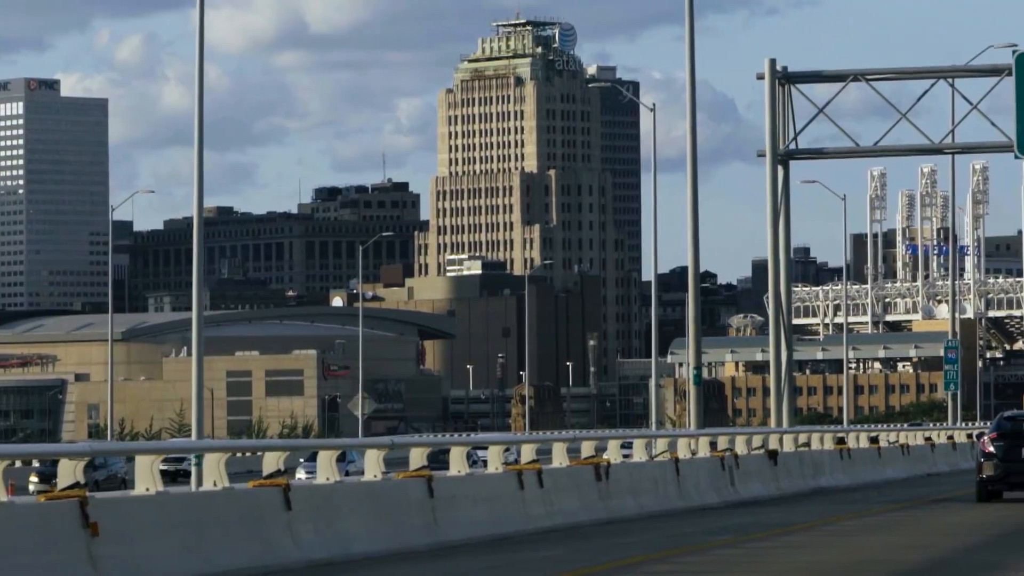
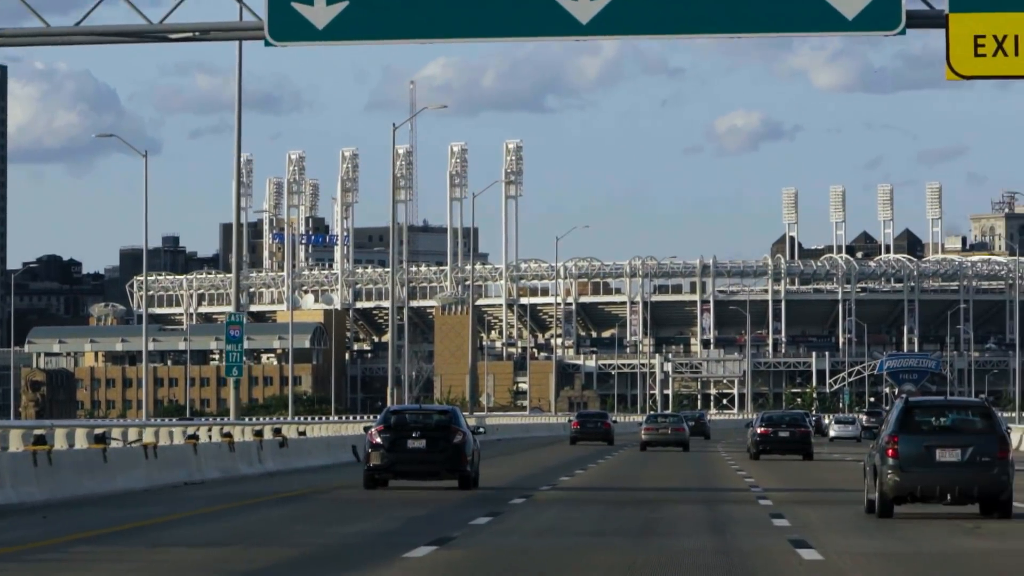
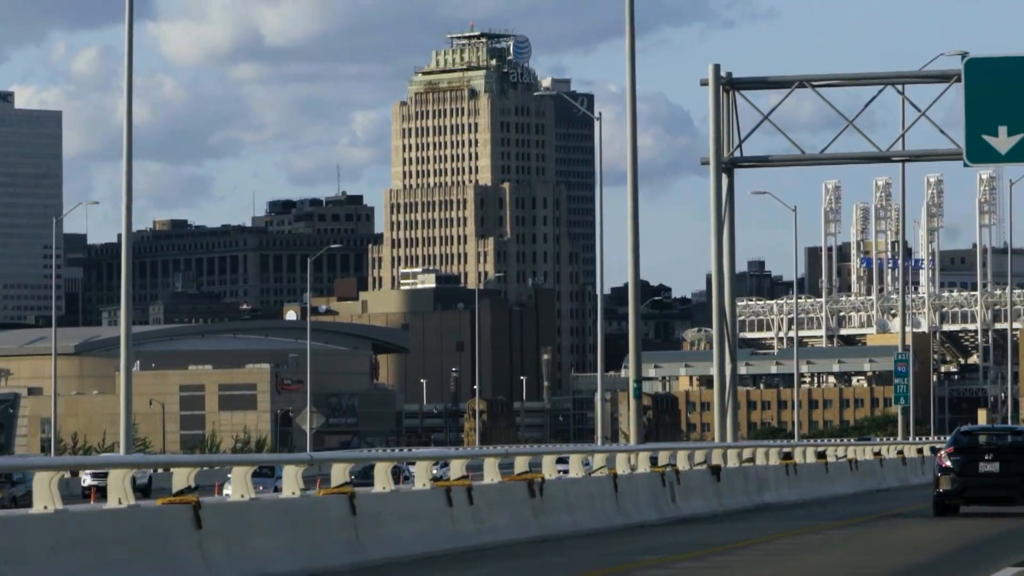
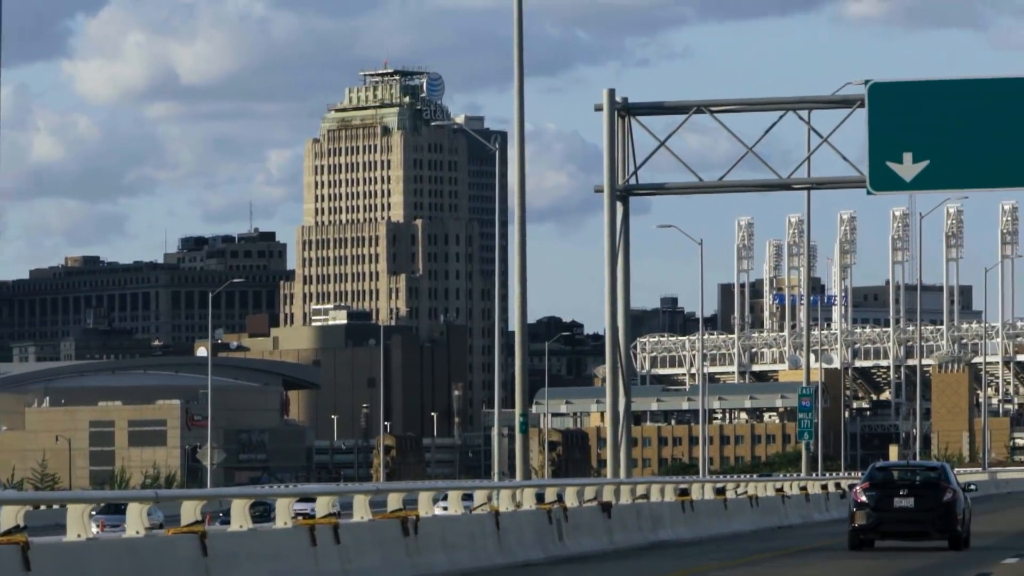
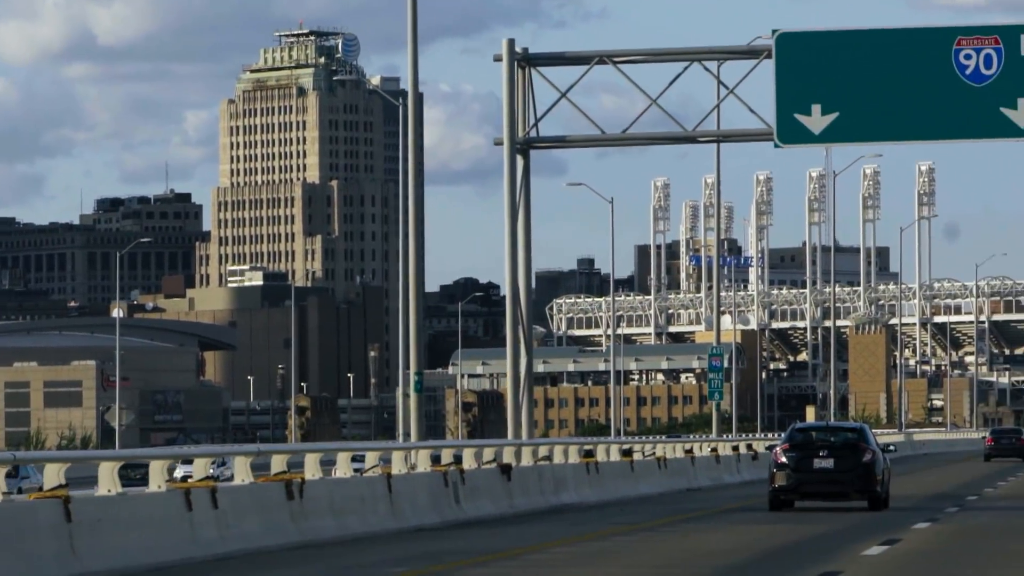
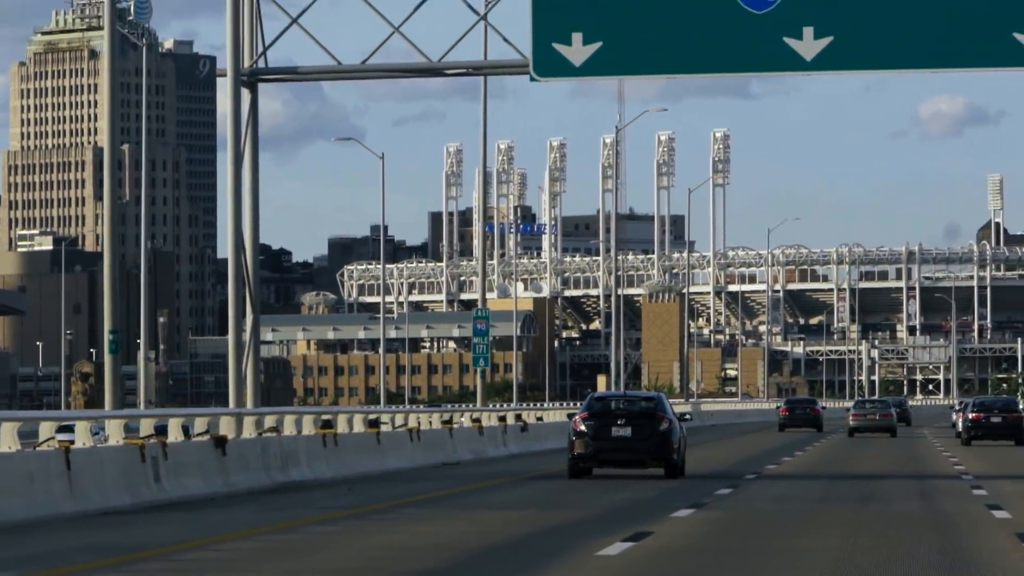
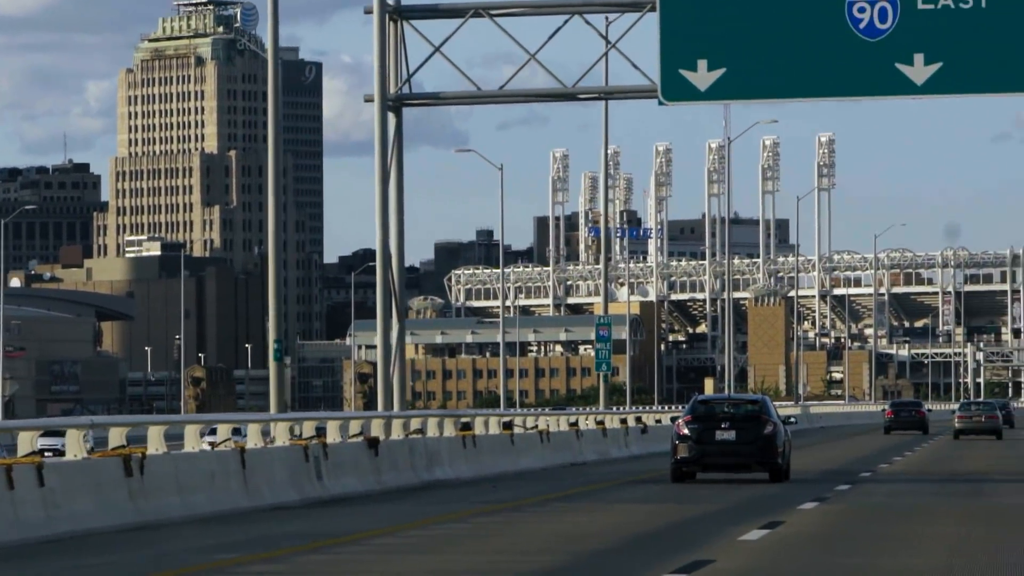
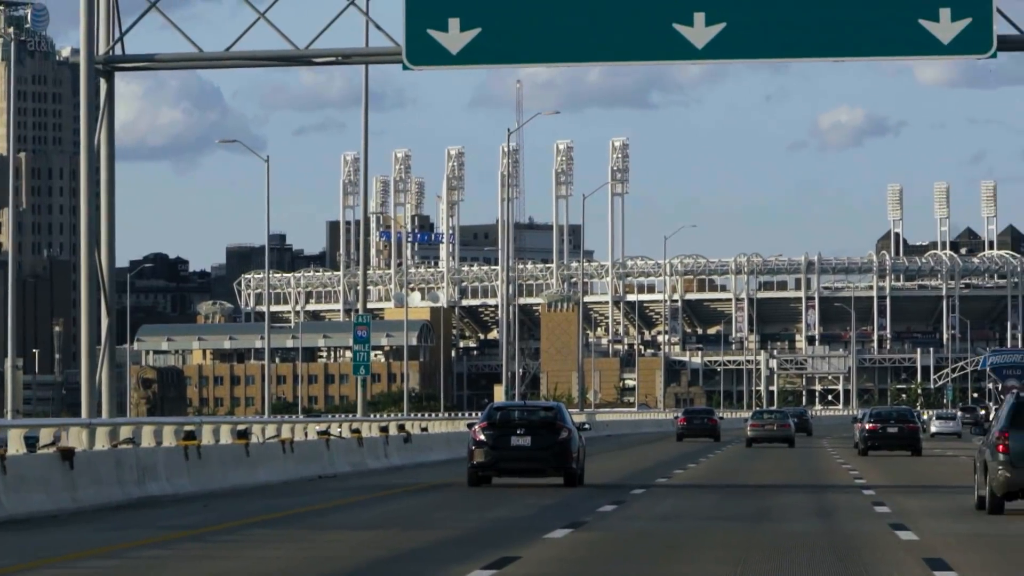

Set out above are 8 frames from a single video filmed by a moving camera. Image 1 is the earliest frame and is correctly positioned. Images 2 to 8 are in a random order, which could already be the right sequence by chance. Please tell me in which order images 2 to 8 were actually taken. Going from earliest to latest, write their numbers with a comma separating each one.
3, 4, 5, 7, 6, 8, 2
